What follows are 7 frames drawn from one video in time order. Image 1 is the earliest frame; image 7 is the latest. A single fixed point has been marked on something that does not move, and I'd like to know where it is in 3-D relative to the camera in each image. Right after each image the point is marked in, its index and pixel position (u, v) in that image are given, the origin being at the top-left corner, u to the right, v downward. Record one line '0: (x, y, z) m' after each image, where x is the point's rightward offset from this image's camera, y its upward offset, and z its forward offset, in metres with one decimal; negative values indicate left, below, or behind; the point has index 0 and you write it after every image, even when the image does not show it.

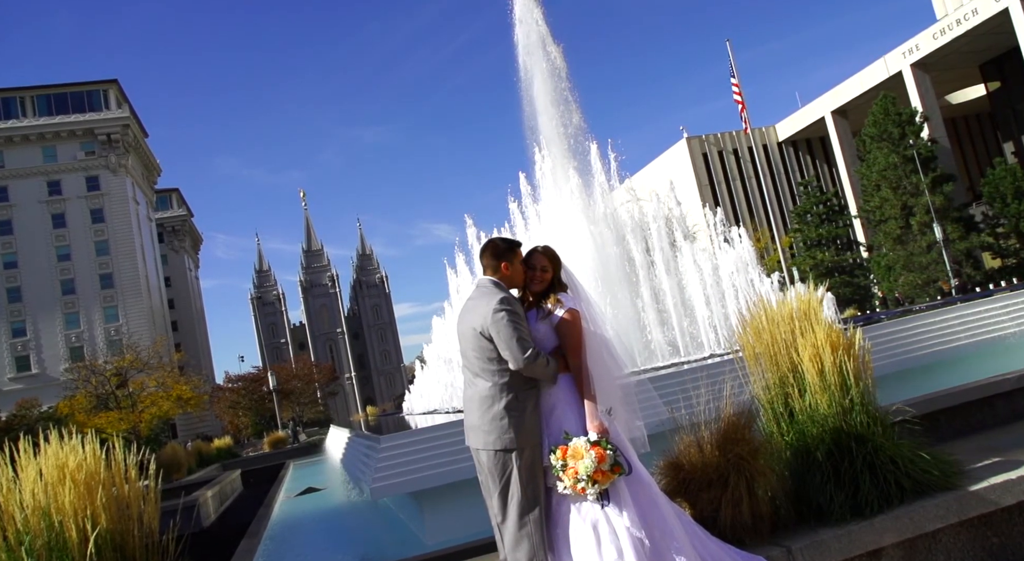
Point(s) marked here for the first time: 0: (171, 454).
0: (-8.1, -4.1, +19.8) m
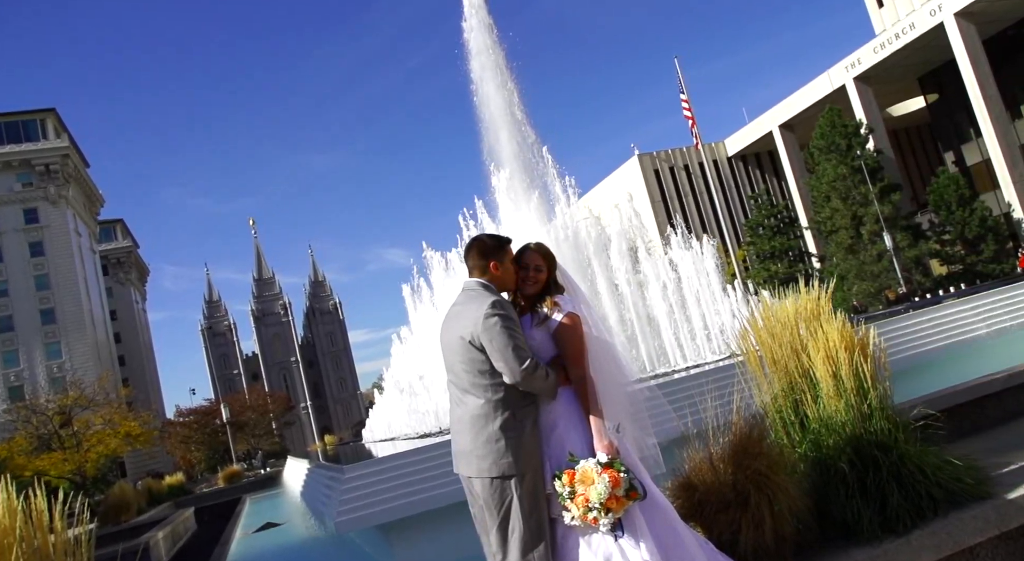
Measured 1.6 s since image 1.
0: (-8.9, -4.8, +18.7) m
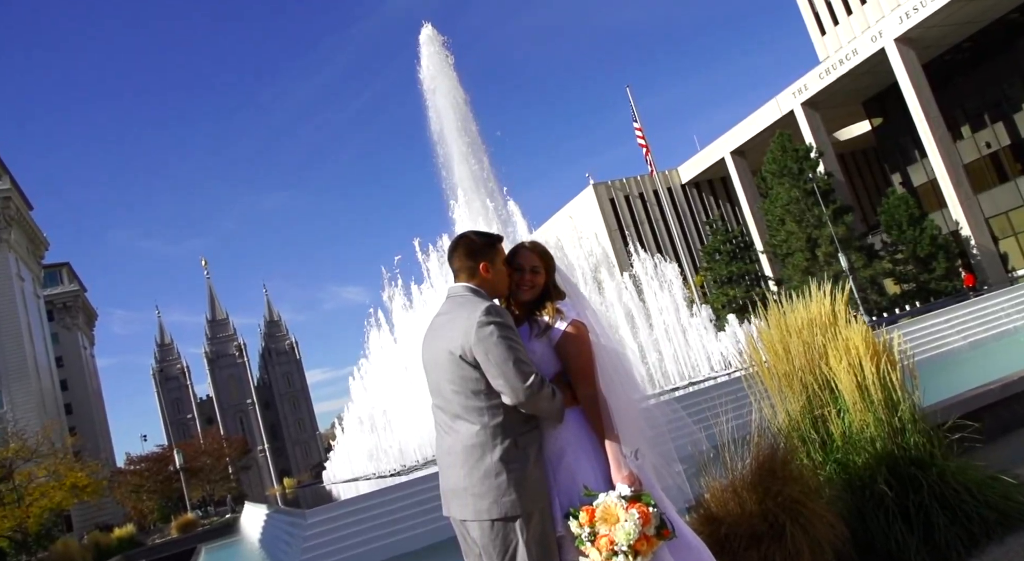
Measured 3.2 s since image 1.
0: (-9.5, -5.7, +17.6) m
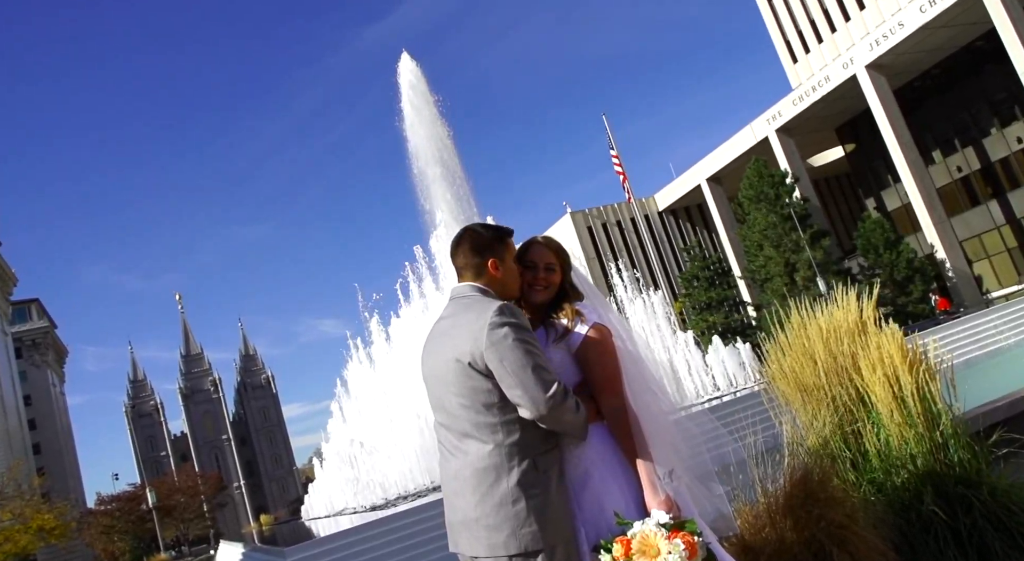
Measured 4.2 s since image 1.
0: (-9.8, -6.4, +16.7) m
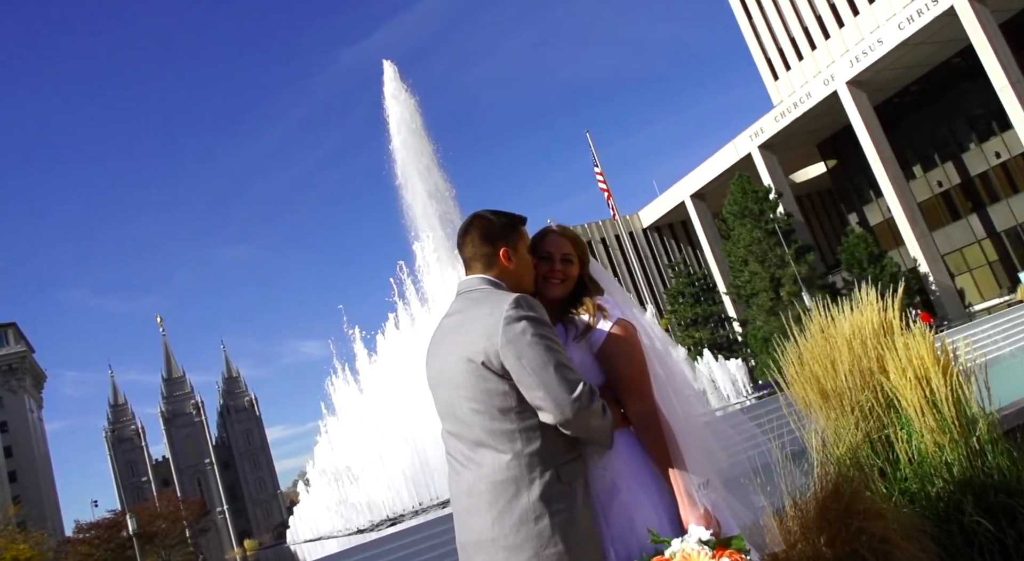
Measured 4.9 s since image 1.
0: (-10.0, -6.8, +16.2) m
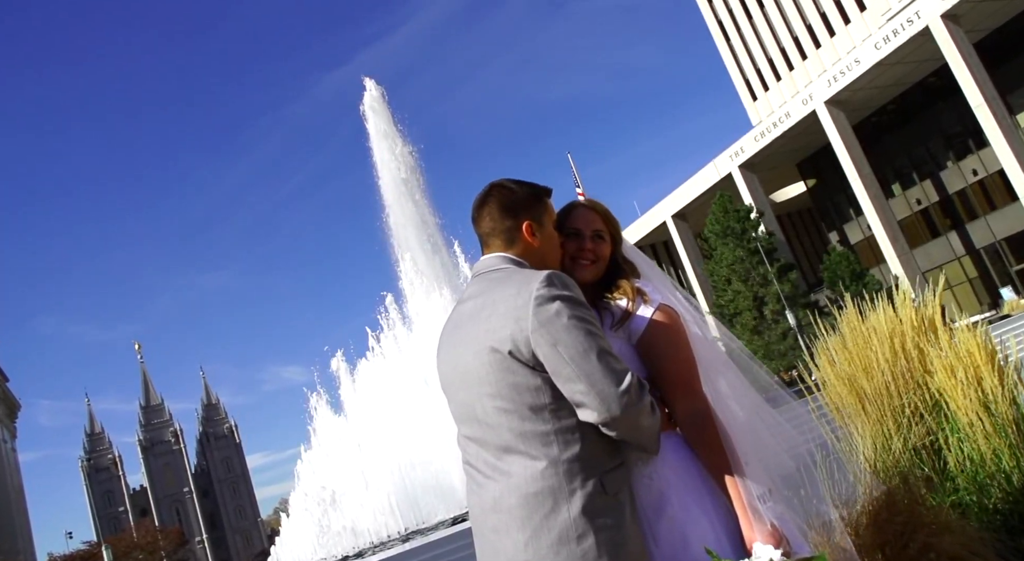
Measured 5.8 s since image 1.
0: (-10.1, -7.2, +15.4) m
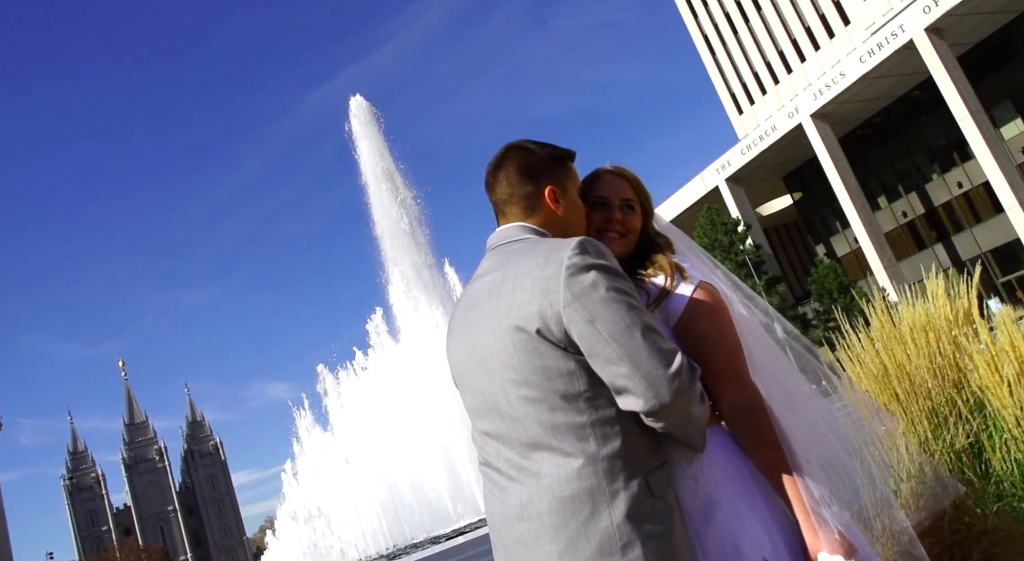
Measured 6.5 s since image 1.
0: (-10.3, -7.5, +14.9) m
